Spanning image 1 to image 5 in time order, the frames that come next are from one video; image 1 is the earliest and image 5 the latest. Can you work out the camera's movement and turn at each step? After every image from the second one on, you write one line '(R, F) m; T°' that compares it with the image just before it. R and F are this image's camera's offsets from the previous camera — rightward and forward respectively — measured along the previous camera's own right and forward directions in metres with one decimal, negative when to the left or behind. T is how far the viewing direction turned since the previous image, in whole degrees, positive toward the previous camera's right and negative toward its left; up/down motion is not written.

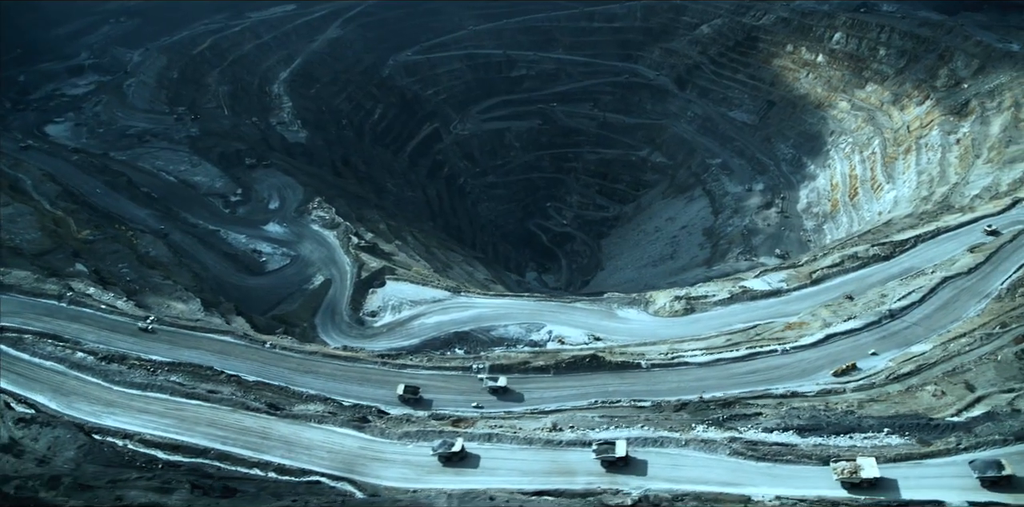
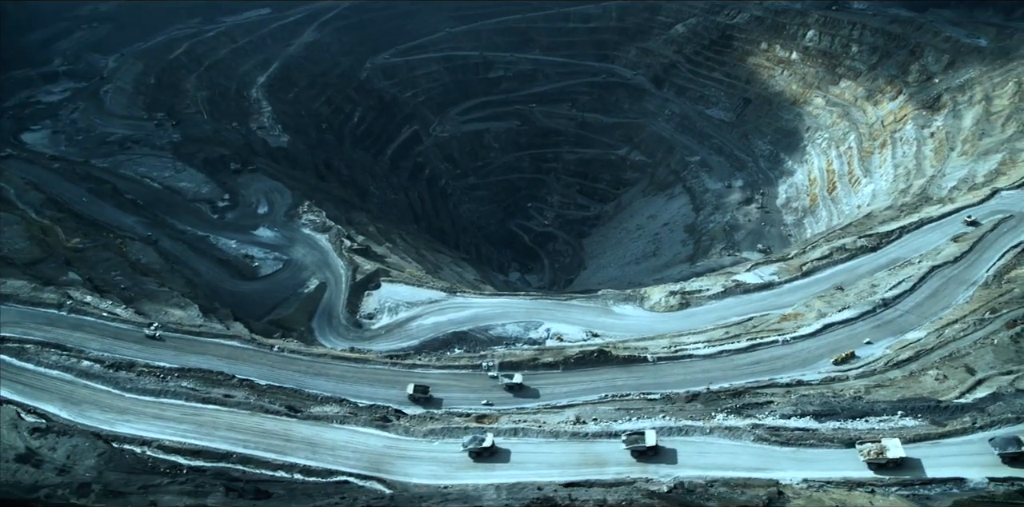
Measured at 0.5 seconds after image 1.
(-1.0, -0.1) m; +2°
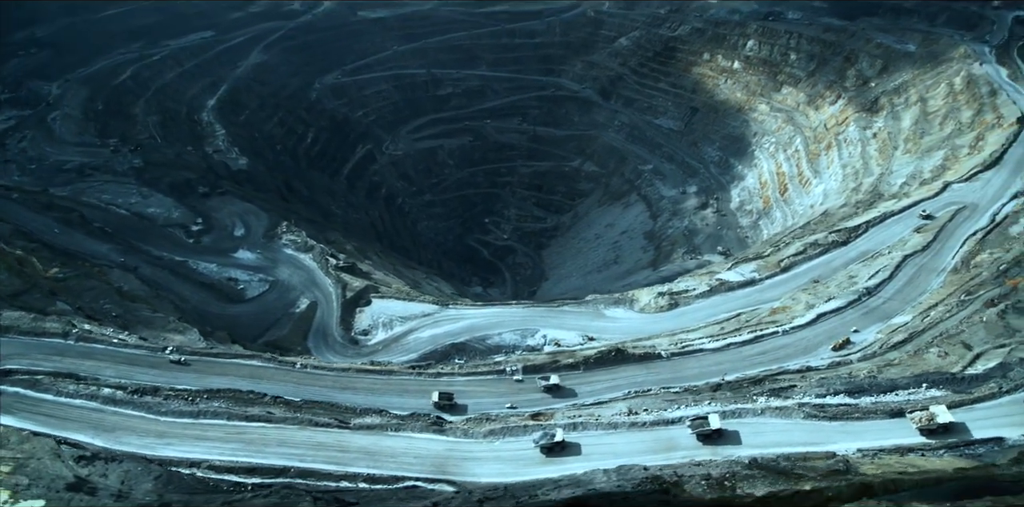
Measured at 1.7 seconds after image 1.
(-2.3, -0.4) m; +5°
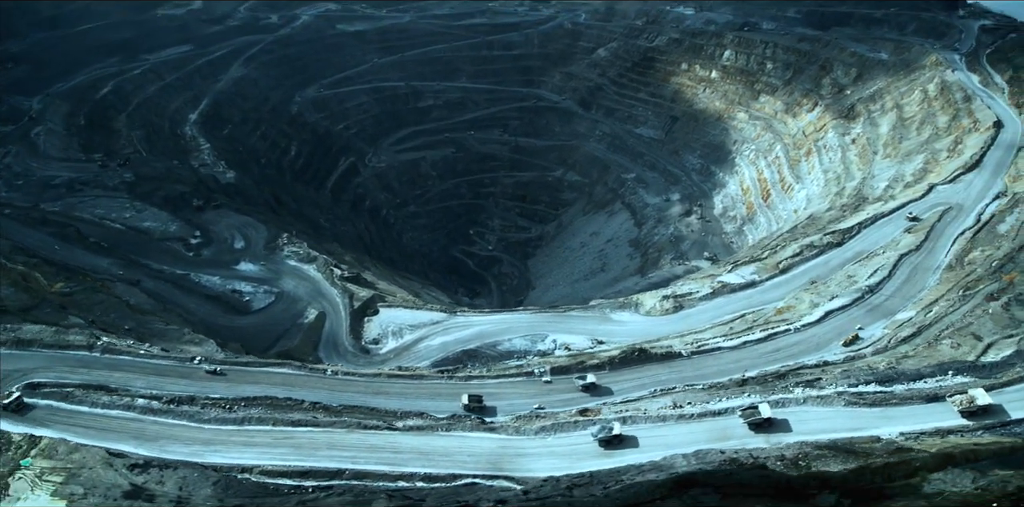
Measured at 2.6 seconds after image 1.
(-1.7, -0.4) m; +2°
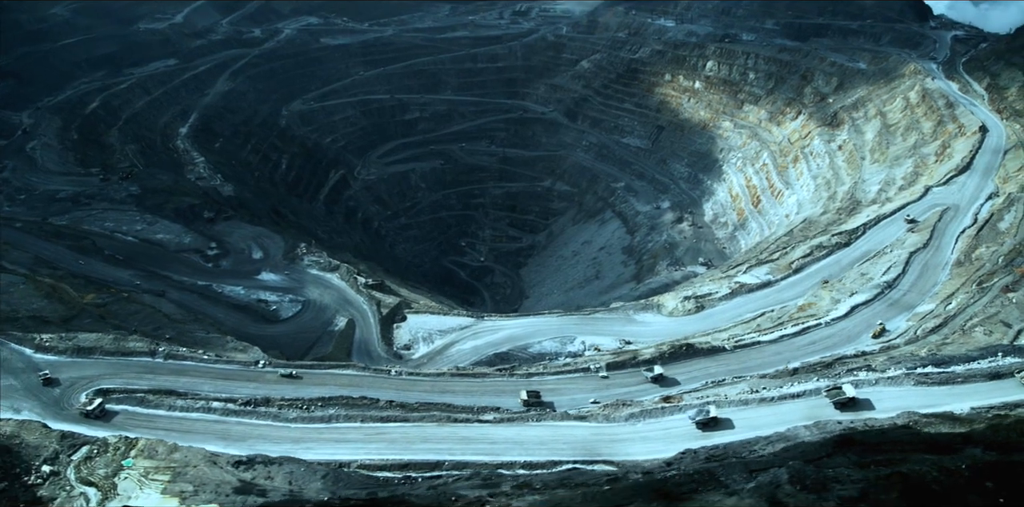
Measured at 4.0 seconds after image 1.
(-2.7, -0.6) m; +2°
